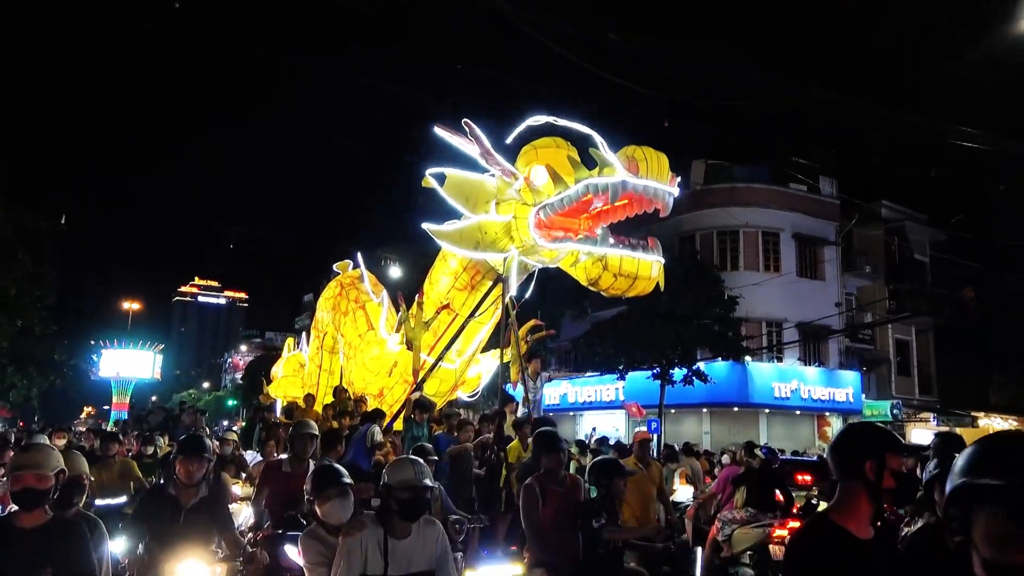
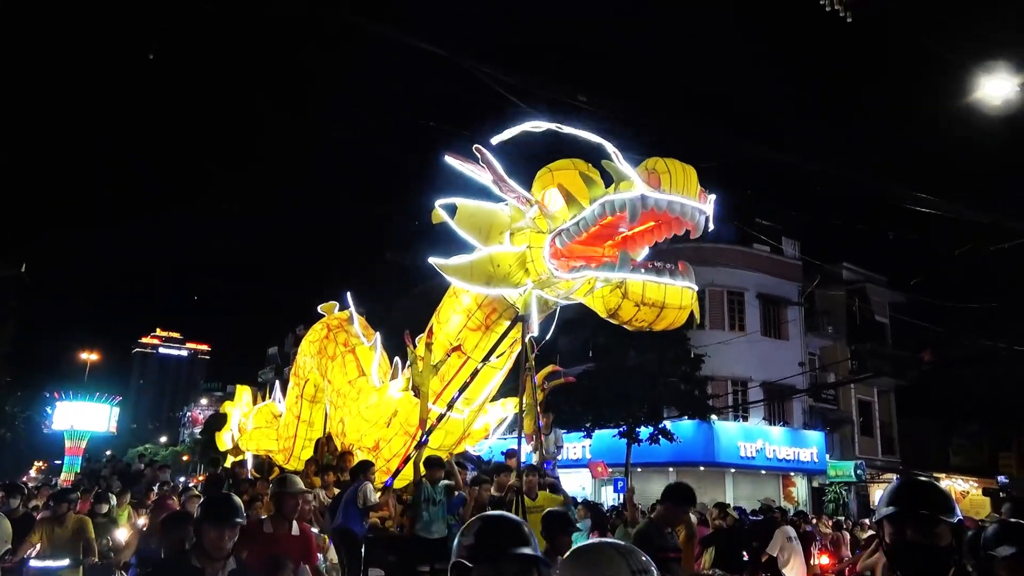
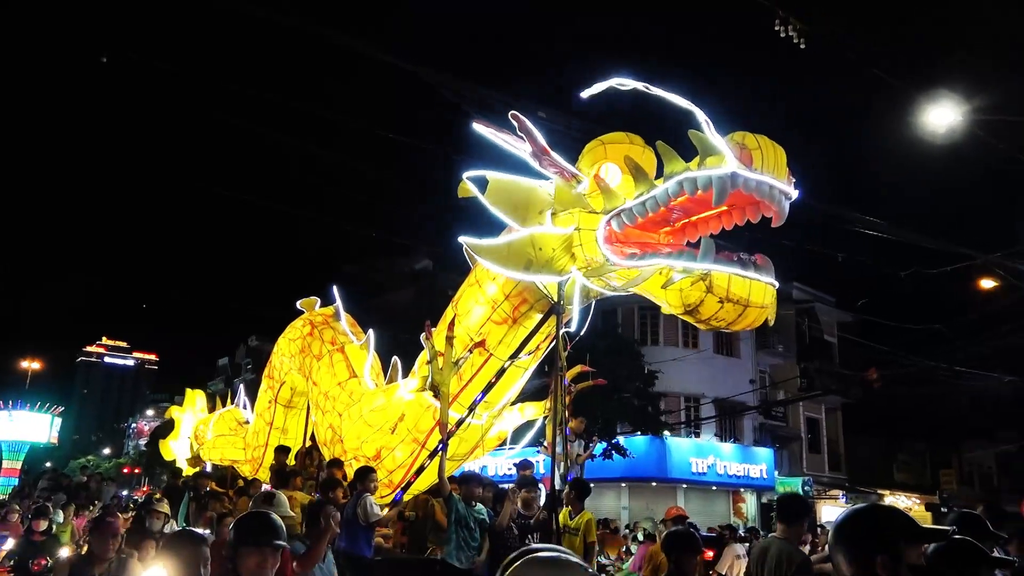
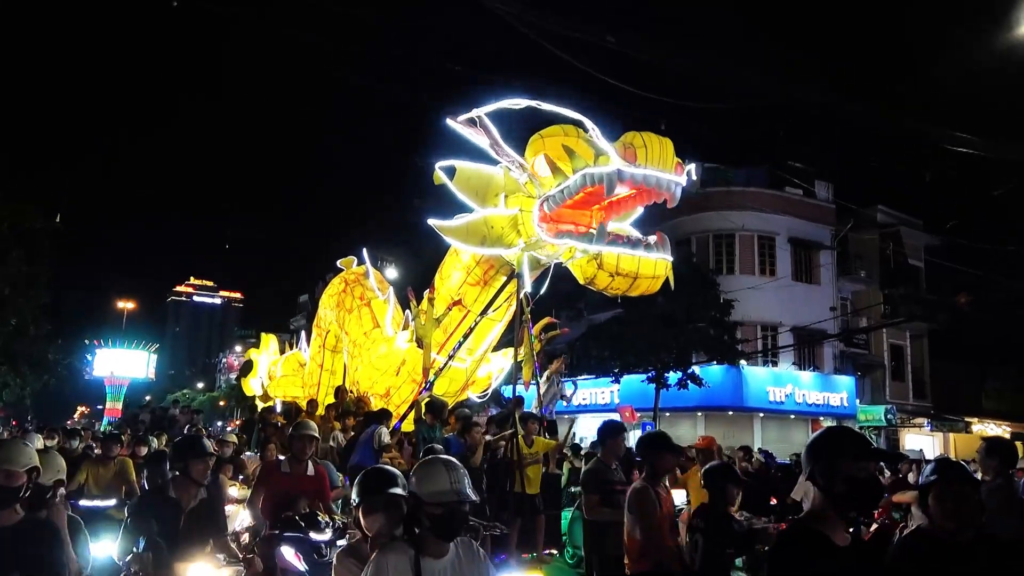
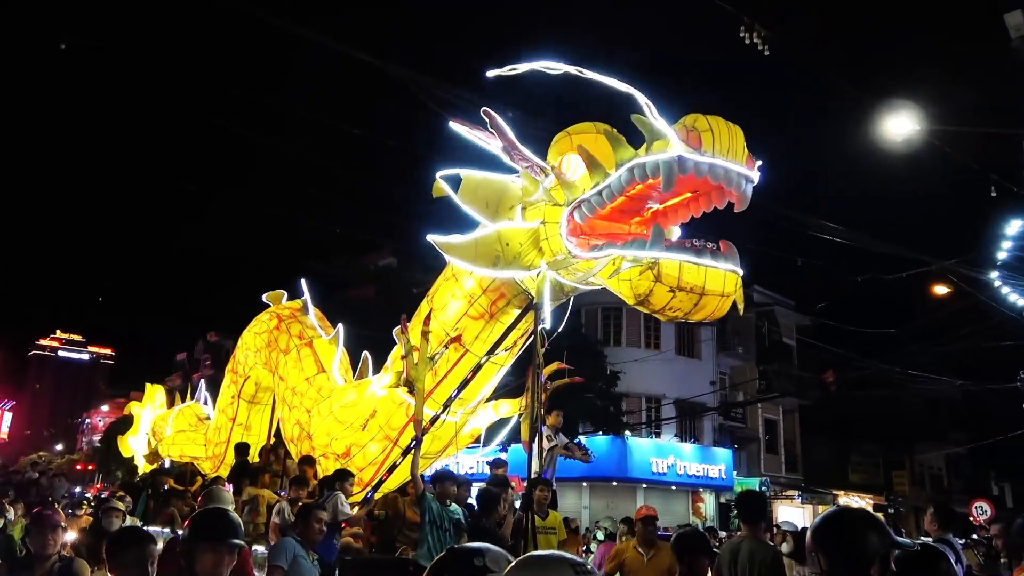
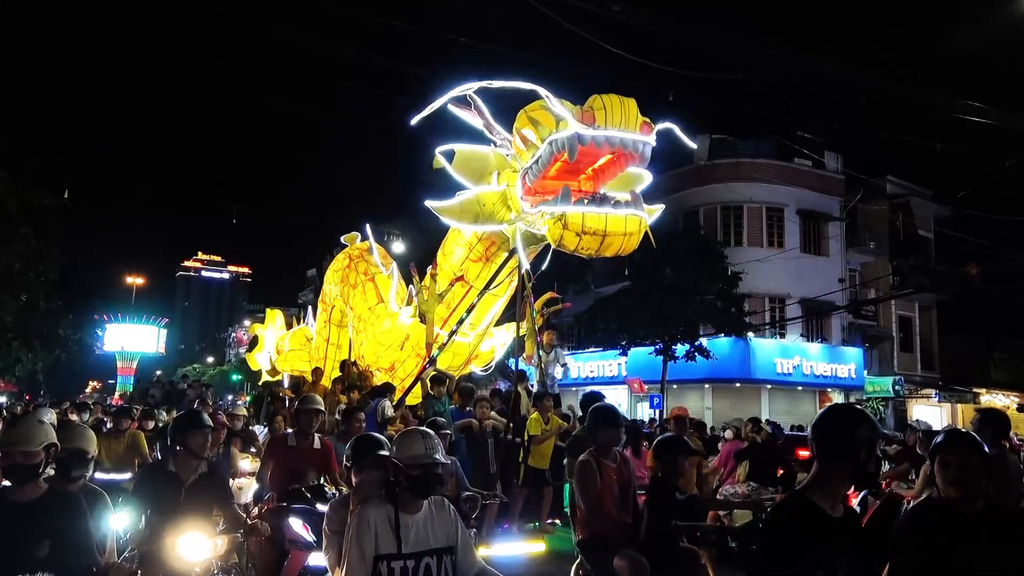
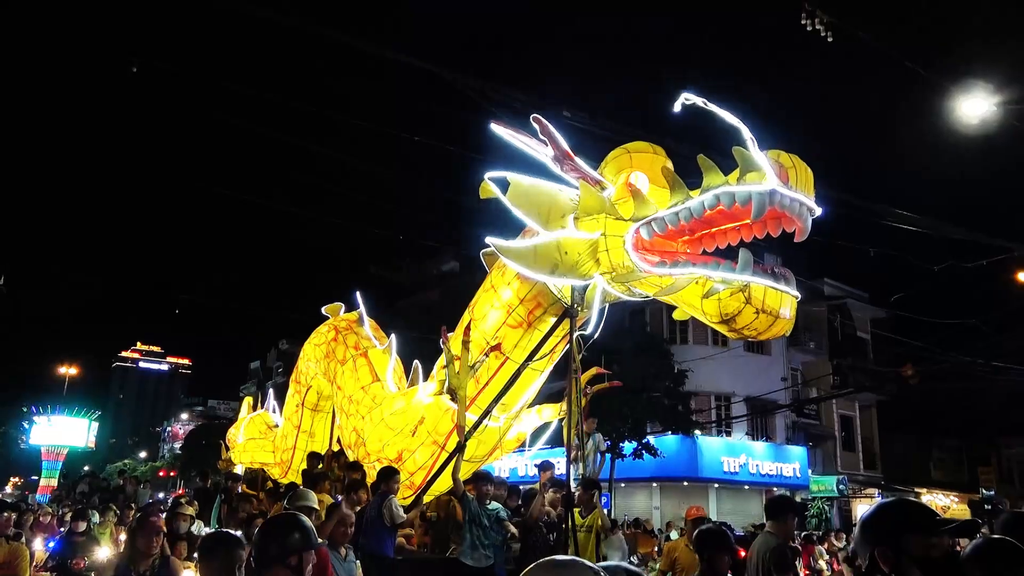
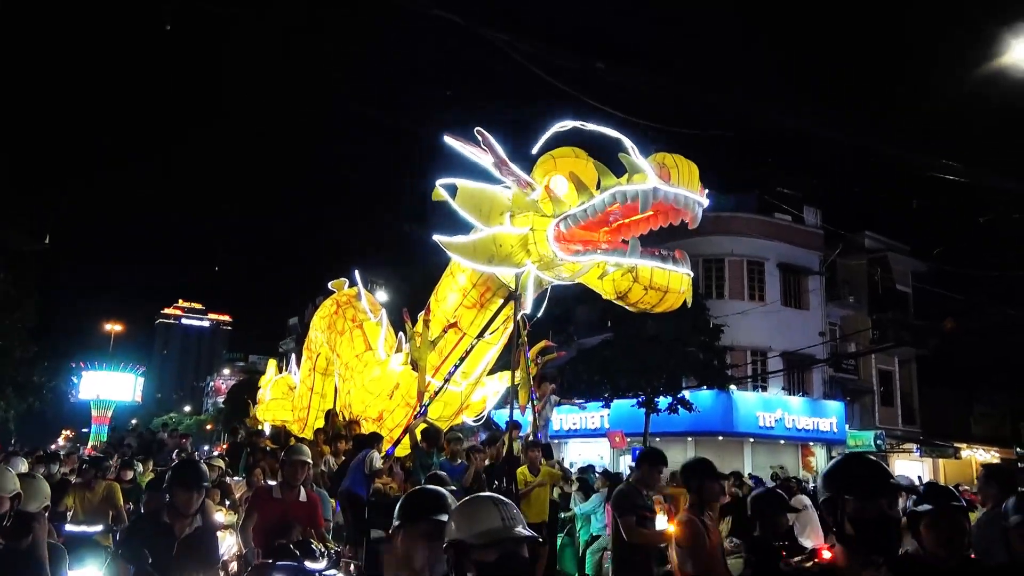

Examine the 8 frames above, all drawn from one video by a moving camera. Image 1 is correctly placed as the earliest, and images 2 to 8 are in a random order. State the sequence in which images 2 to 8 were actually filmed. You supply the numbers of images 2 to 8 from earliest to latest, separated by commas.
6, 4, 8, 2, 7, 3, 5
